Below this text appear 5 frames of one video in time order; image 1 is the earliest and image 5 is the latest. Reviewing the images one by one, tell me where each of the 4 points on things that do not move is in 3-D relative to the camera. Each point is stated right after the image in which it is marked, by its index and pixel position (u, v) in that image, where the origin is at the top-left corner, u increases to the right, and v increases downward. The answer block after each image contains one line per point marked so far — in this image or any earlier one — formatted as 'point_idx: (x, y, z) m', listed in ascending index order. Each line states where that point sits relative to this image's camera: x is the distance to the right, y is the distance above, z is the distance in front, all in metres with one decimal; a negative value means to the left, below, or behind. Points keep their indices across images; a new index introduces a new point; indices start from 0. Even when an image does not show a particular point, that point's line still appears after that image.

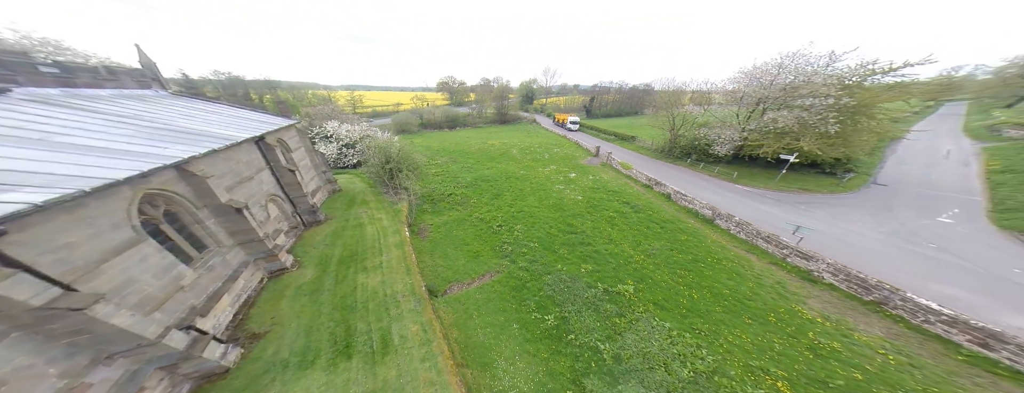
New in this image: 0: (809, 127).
0: (+22.4, +5.2, +16.1) m
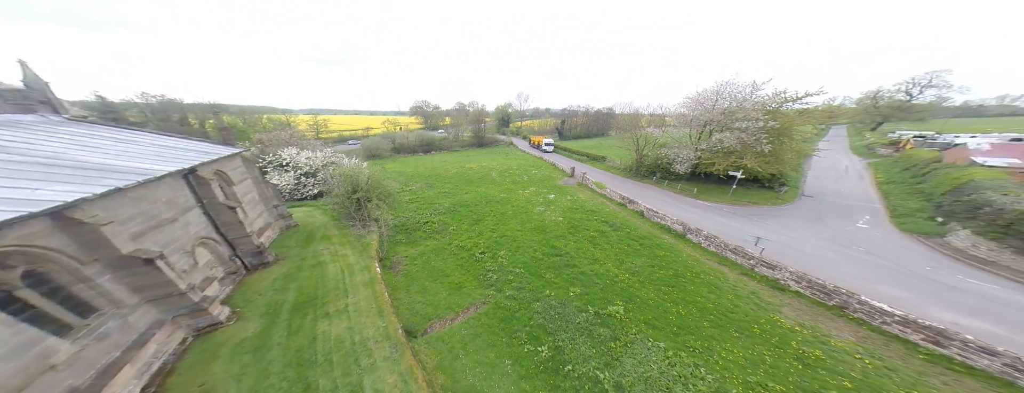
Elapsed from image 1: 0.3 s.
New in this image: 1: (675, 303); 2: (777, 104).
0: (+20.7, +4.4, +18.6) m
1: (+7.4, -5.0, +9.6) m
2: (+22.8, +7.9, +18.3) m
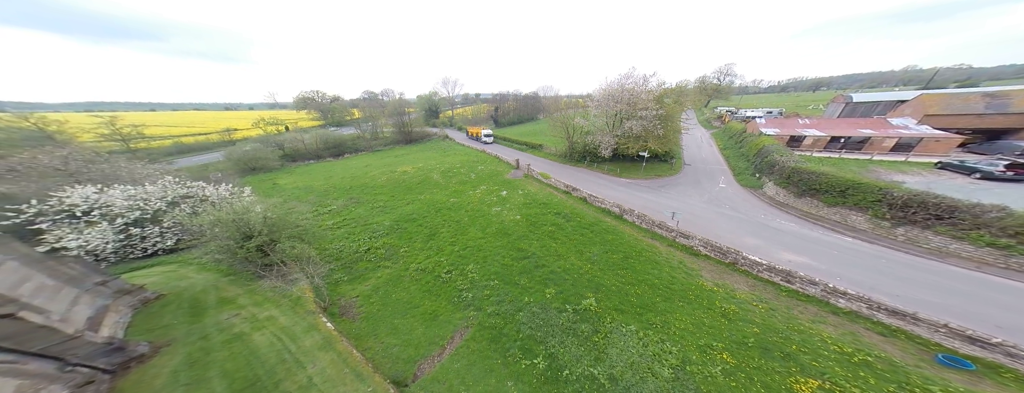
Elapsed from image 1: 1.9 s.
0: (+15.0, +7.3, +23.2) m
1: (+6.5, -4.5, +11.6) m
2: (+16.5, +11.1, +23.3) m
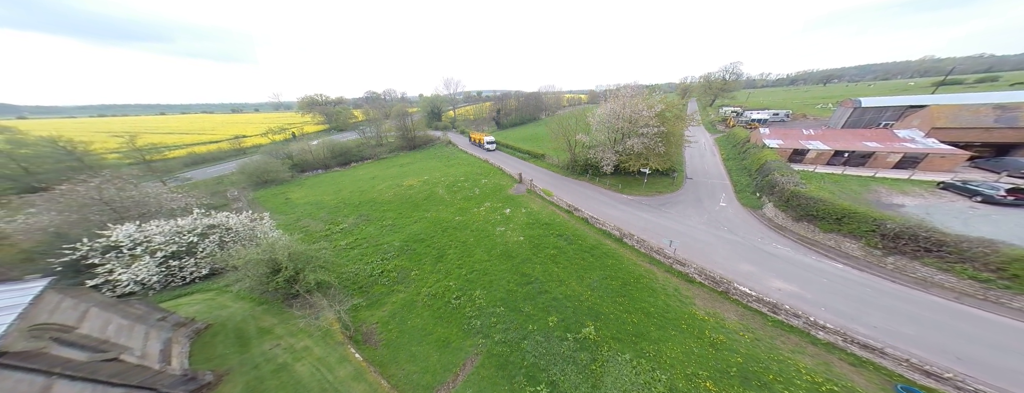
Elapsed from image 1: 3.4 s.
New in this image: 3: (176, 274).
0: (+15.4, +5.7, +23.4) m
1: (+6.8, -6.5, +12.4) m
2: (+16.9, +9.5, +23.3) m
3: (-22.1, -4.9, +13.6) m
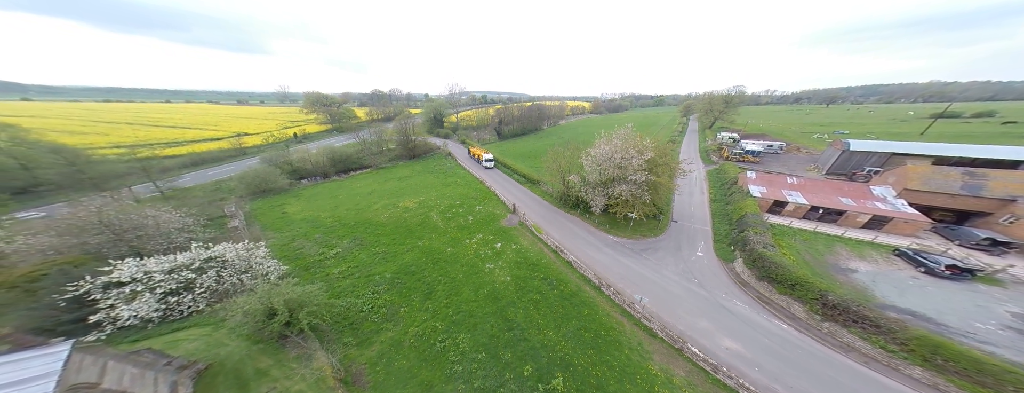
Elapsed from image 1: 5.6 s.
0: (+14.7, +1.0, +24.5) m
1: (+5.4, -10.9, +13.7) m
2: (+16.5, +4.7, +24.2) m
3: (-23.3, -7.4, +14.6) m
